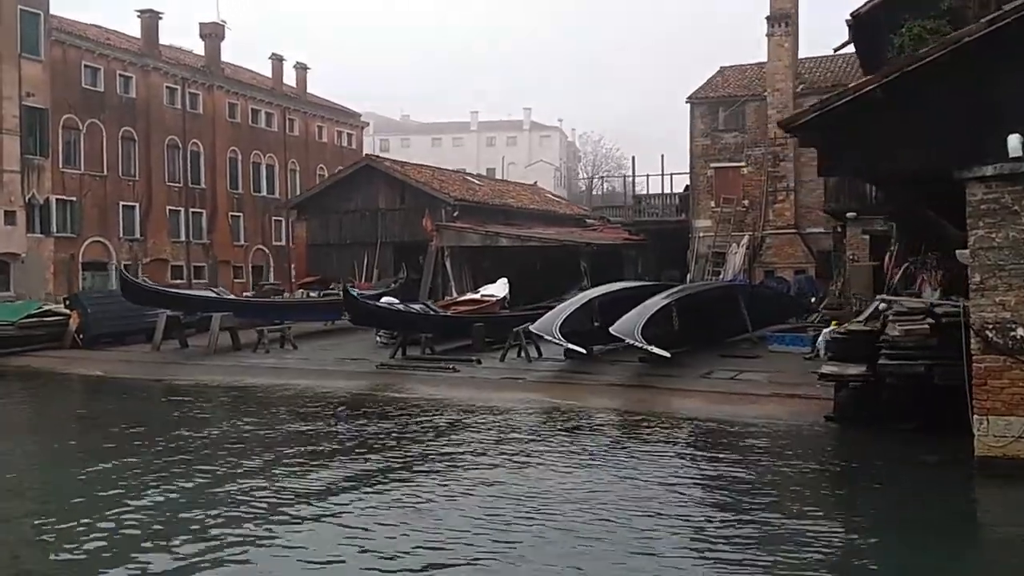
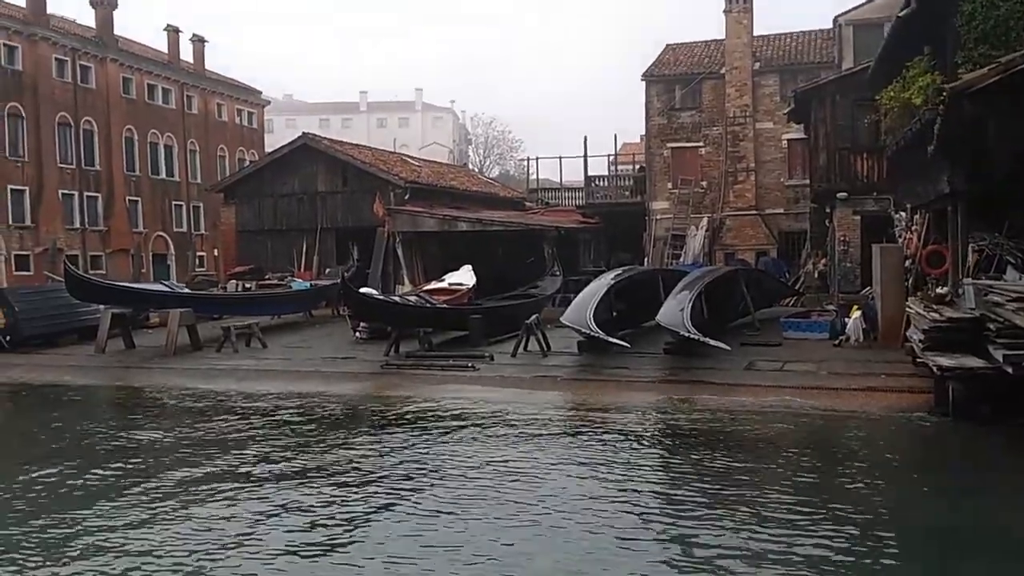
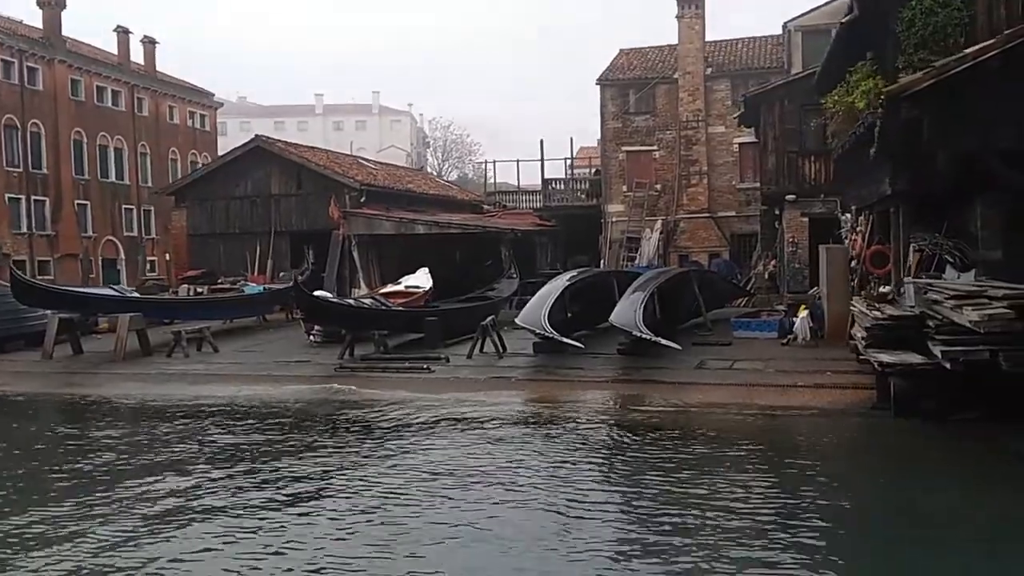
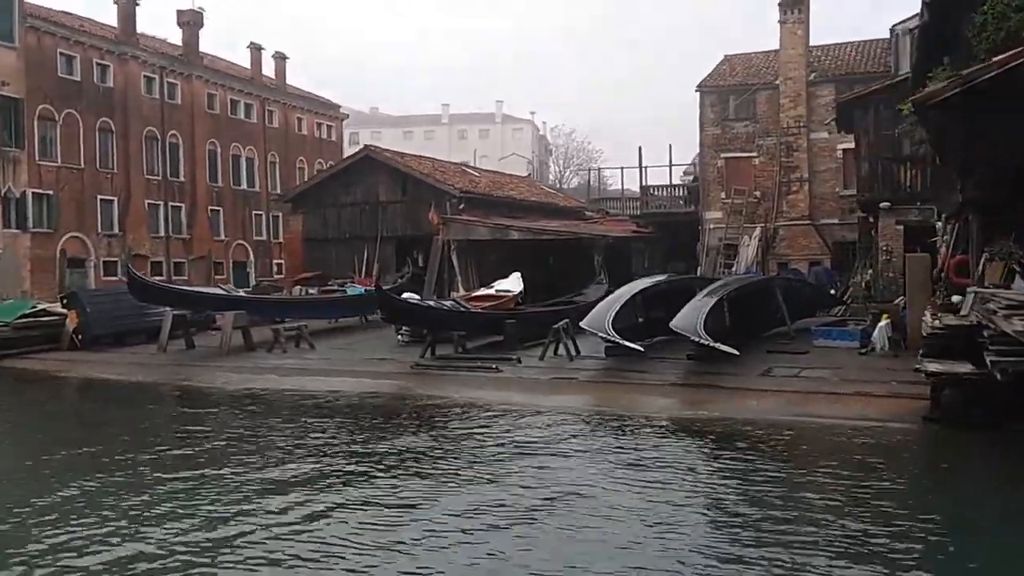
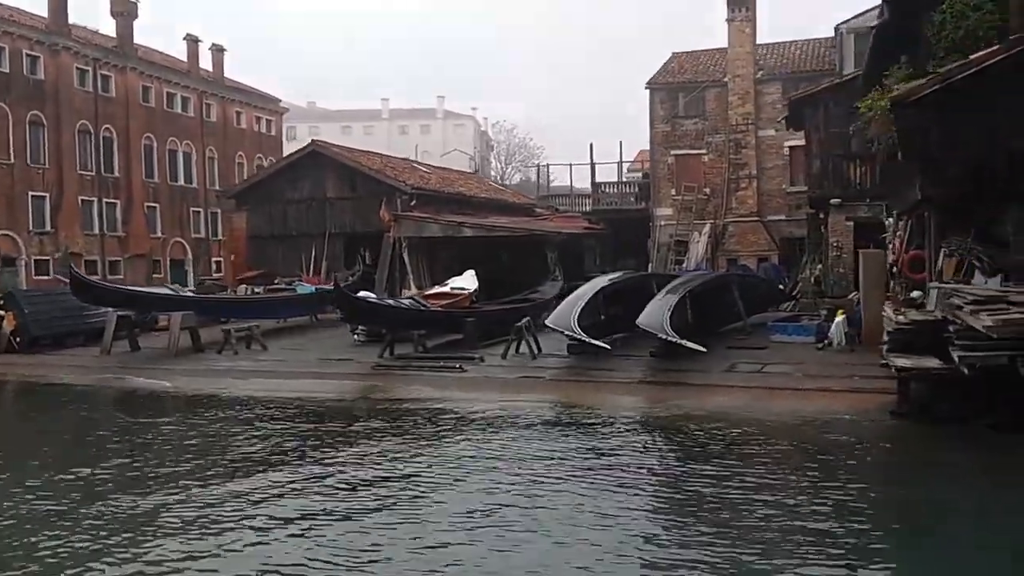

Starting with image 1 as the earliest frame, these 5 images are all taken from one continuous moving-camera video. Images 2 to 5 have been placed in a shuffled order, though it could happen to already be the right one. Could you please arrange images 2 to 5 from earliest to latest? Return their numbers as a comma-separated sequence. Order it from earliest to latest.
4, 5, 3, 2
